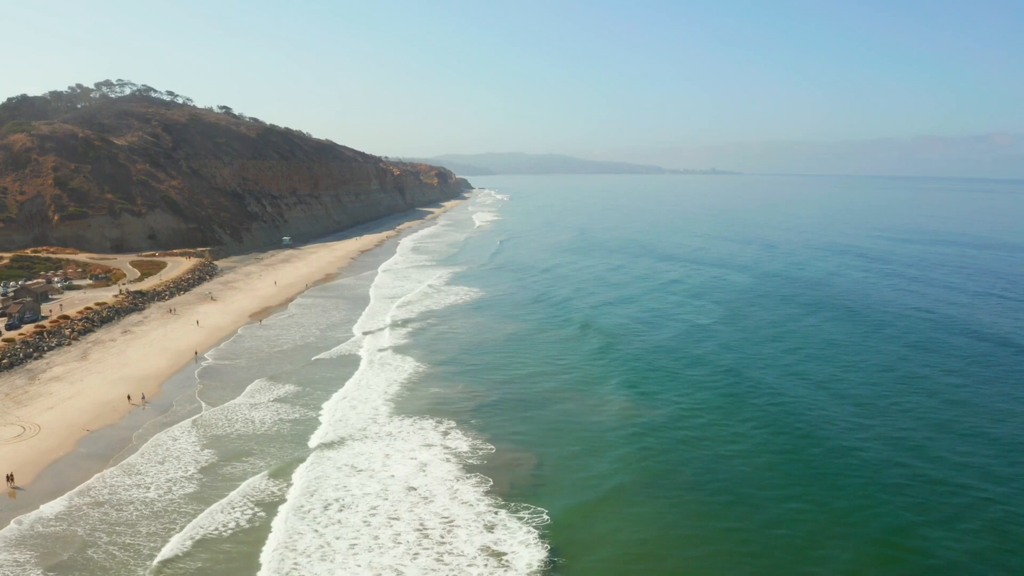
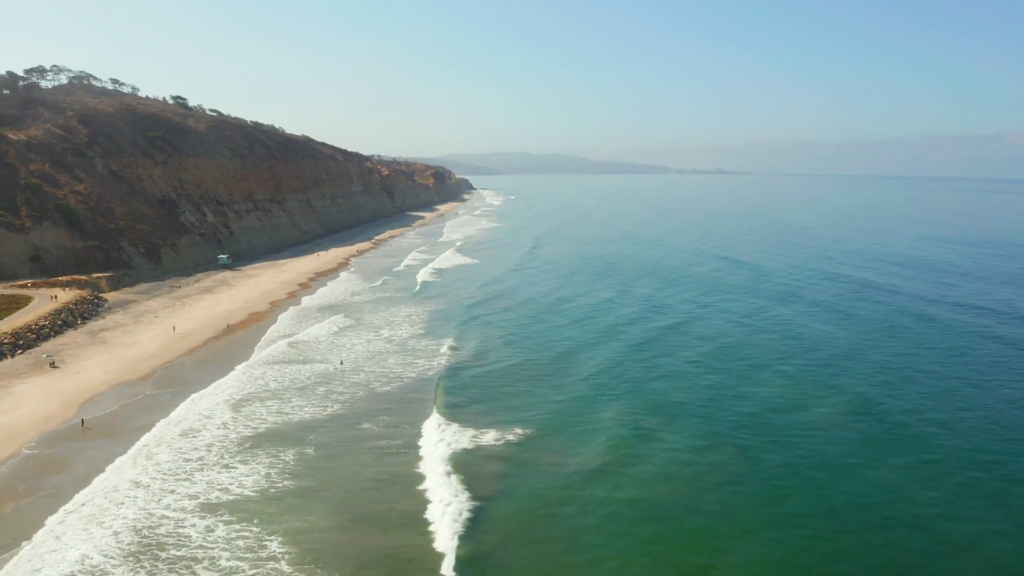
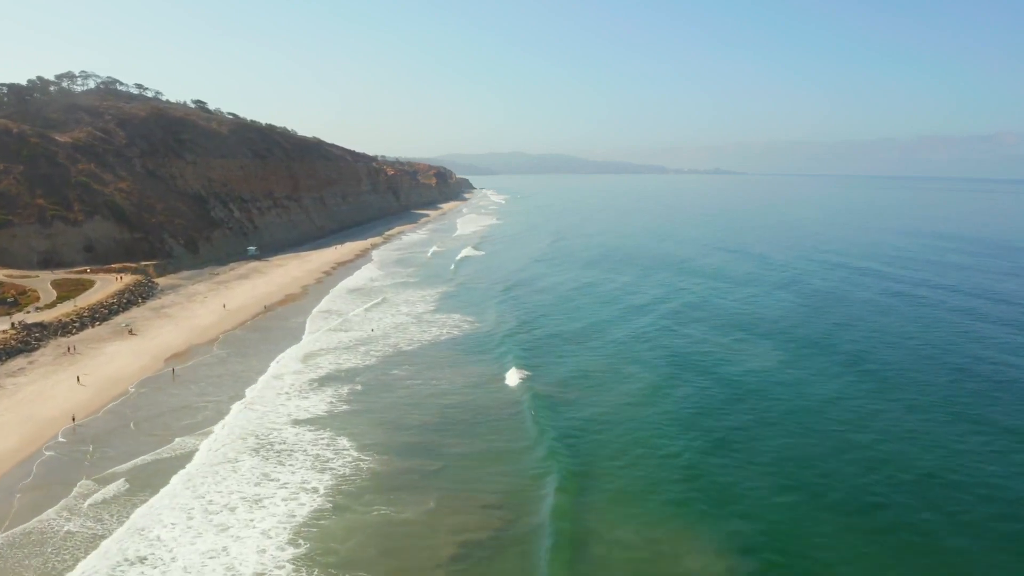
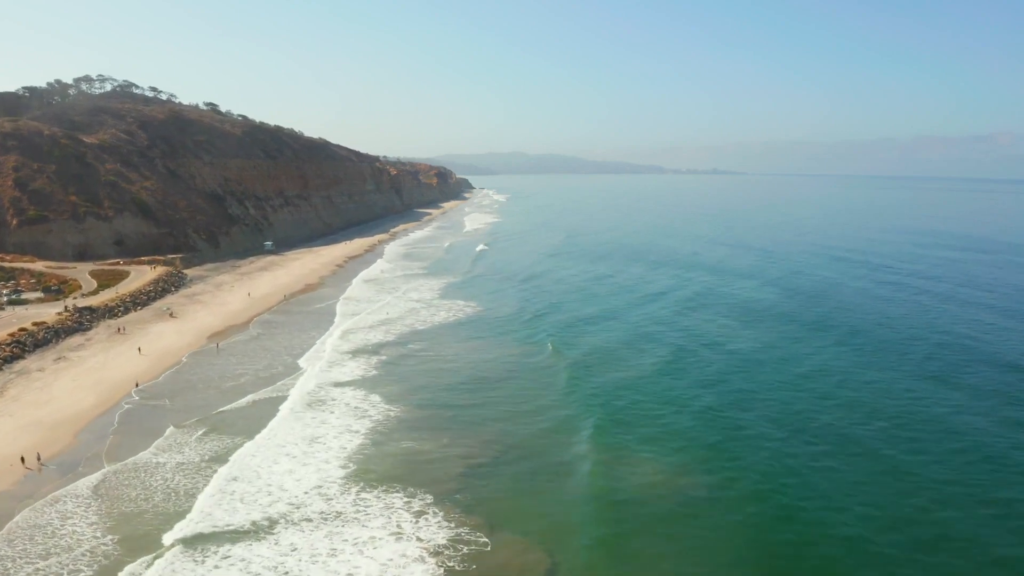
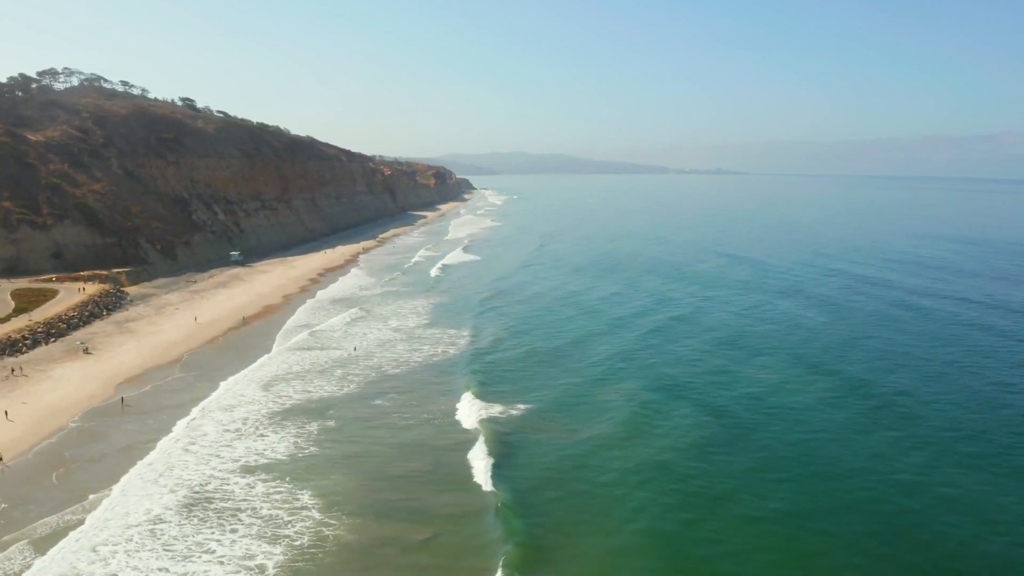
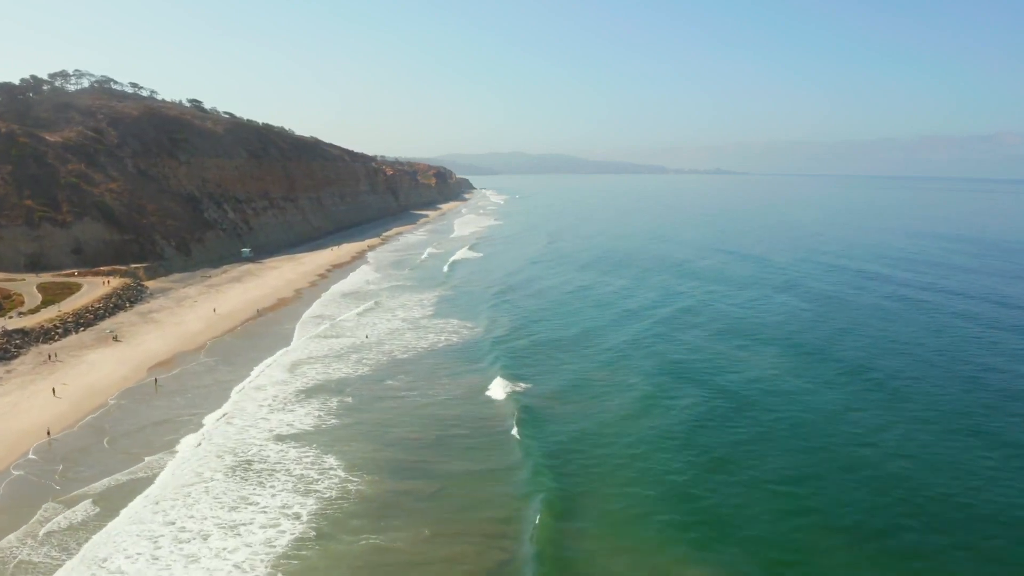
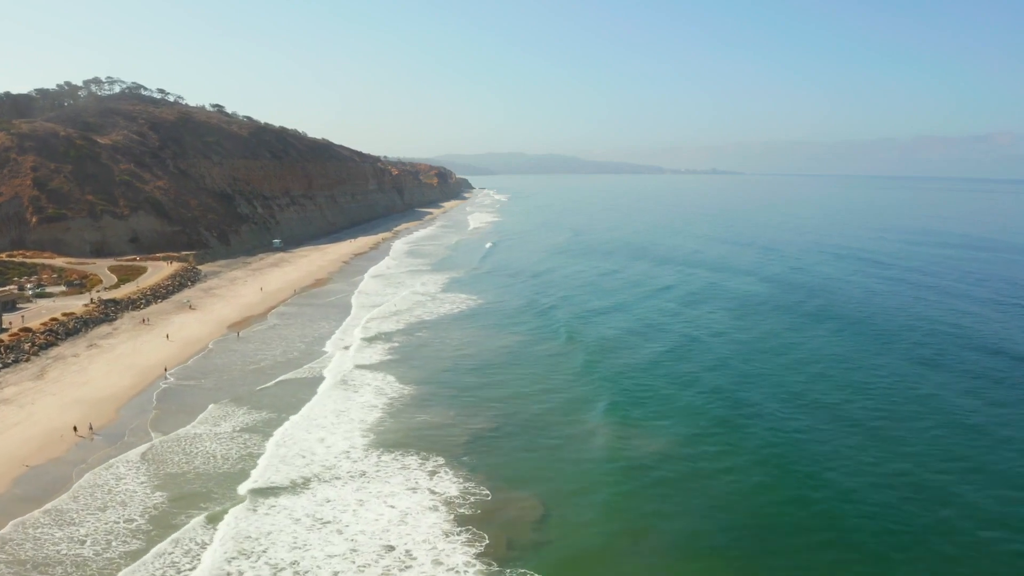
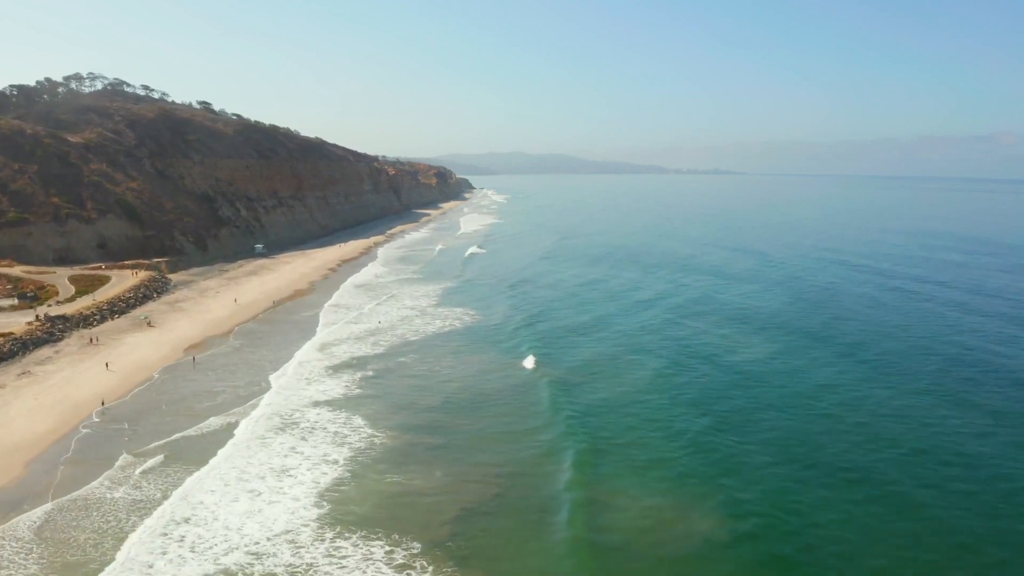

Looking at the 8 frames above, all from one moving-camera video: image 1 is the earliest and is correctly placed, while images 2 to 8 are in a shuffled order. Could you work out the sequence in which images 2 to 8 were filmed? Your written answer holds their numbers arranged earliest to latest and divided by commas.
7, 4, 8, 3, 6, 5, 2
